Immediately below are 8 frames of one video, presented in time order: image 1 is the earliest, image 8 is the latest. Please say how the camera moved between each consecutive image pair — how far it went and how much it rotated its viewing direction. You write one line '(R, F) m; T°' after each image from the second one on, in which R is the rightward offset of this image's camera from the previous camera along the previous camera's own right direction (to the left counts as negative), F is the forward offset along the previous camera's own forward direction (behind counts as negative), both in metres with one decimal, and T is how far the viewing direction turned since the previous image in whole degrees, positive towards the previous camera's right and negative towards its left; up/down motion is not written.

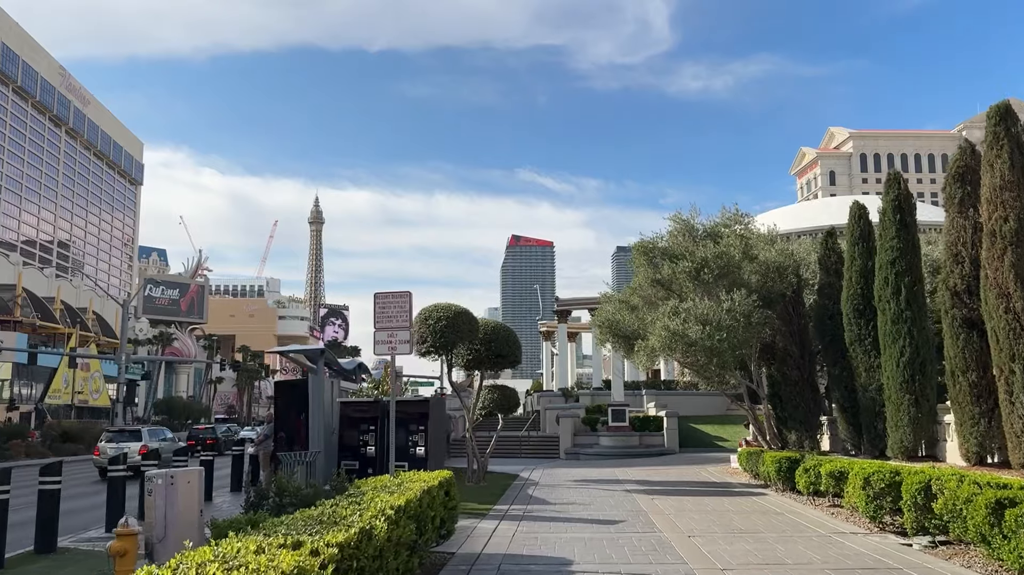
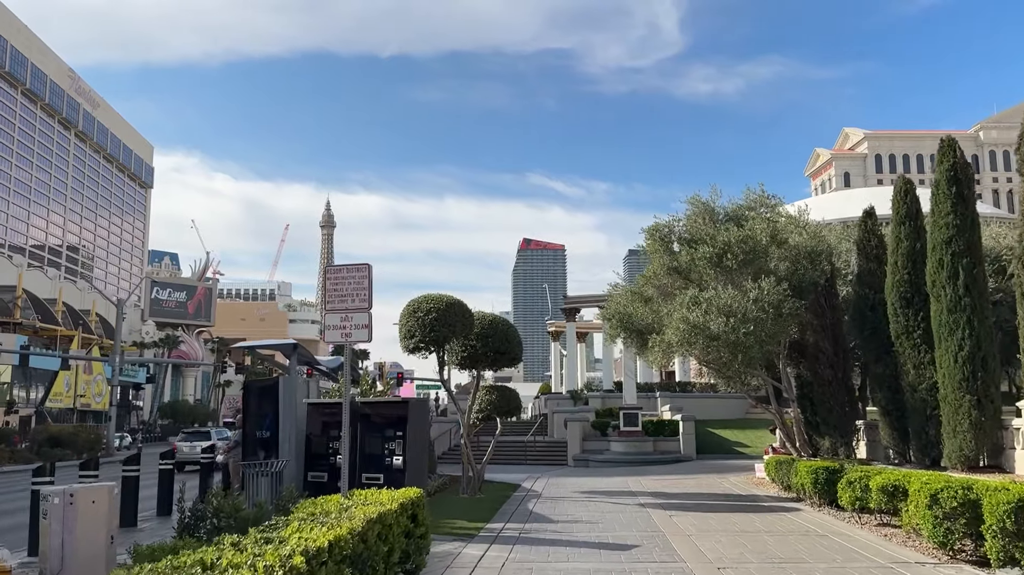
(+0.3, +2.0) m; -1°
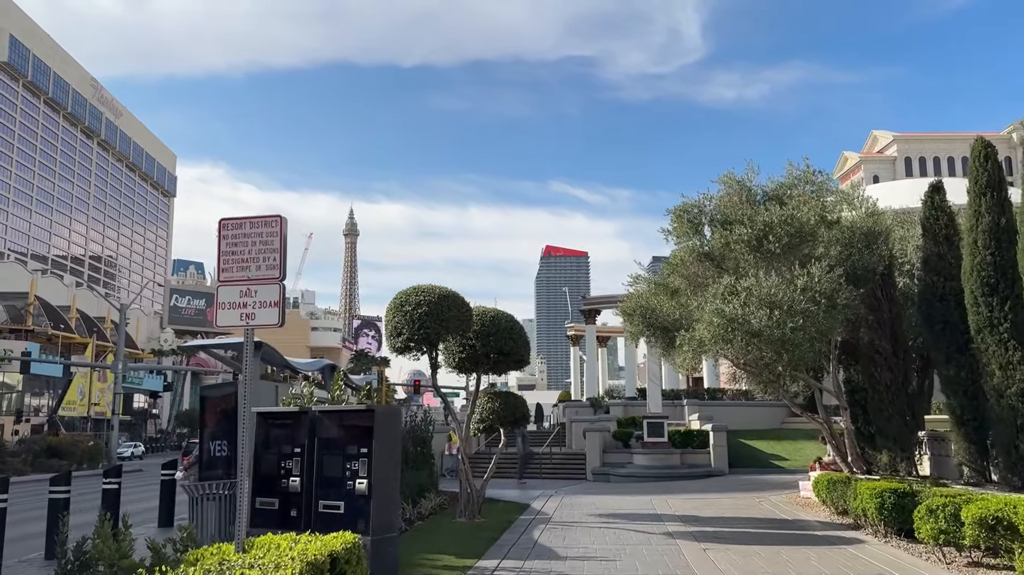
(+0.4, +2.4) m; -2°
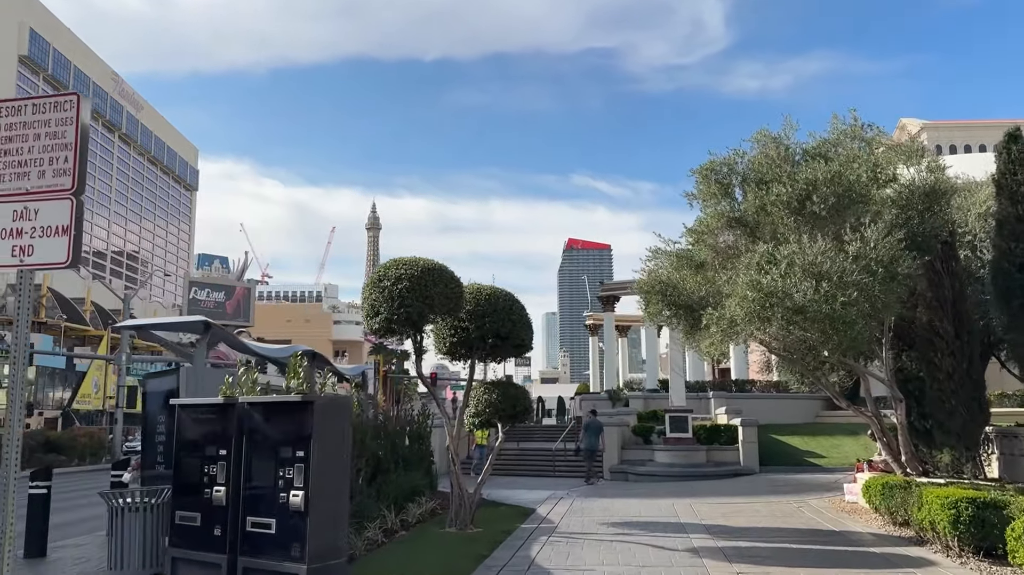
(+0.4, +2.1) m; -2°
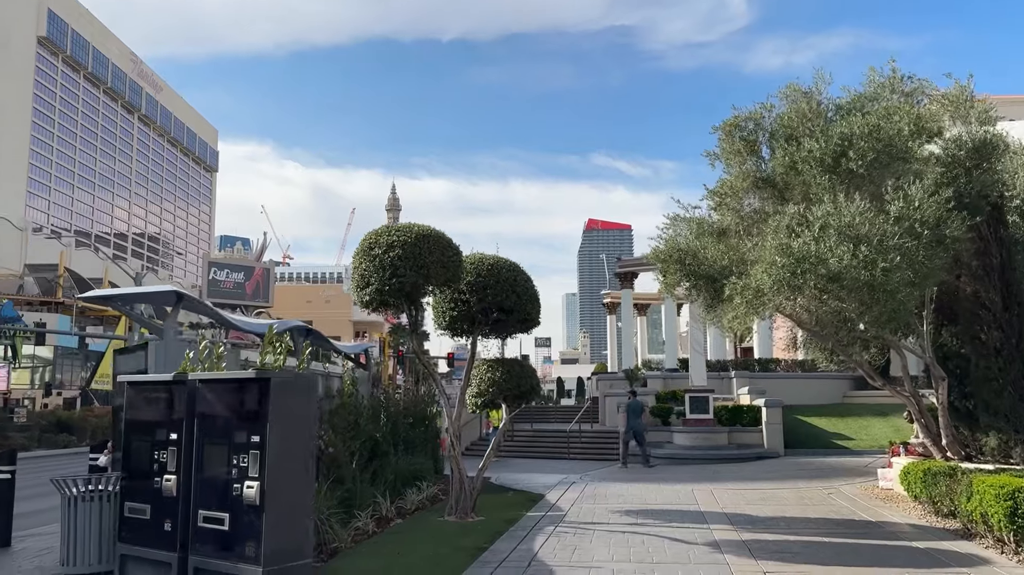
(+0.3, +1.1) m; -2°
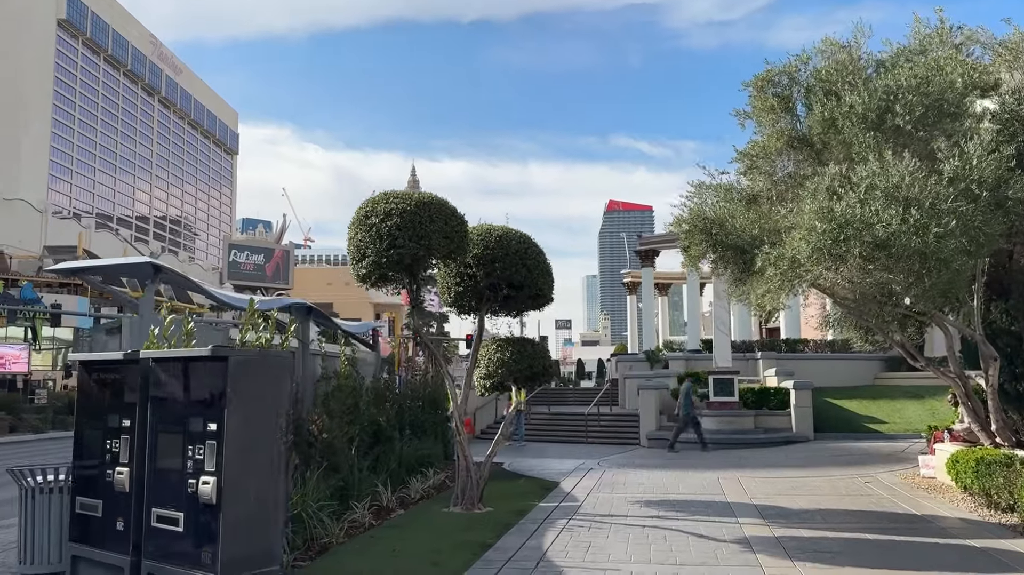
(+0.2, +1.0) m; -2°
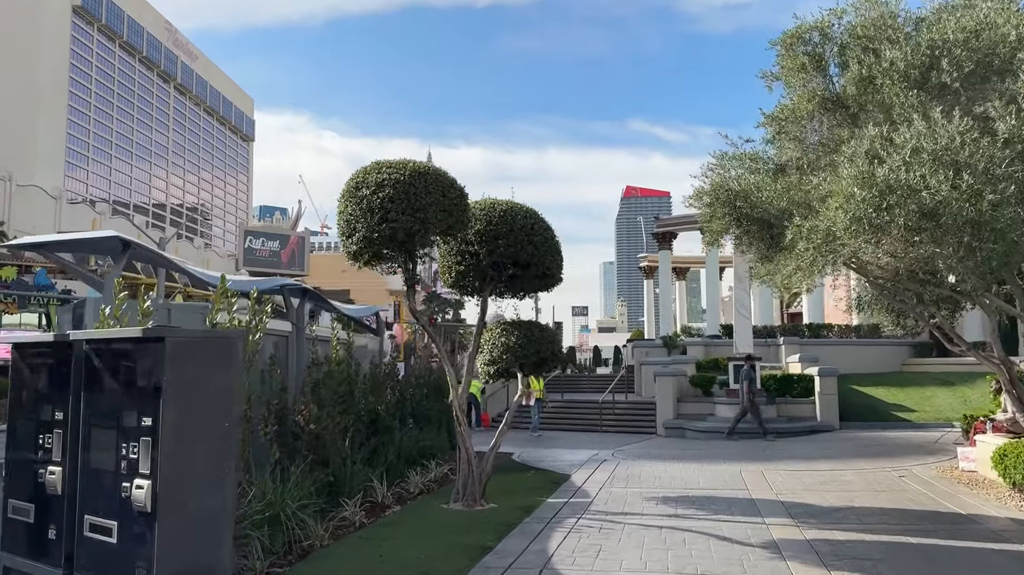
(+0.2, +0.9) m; -1°
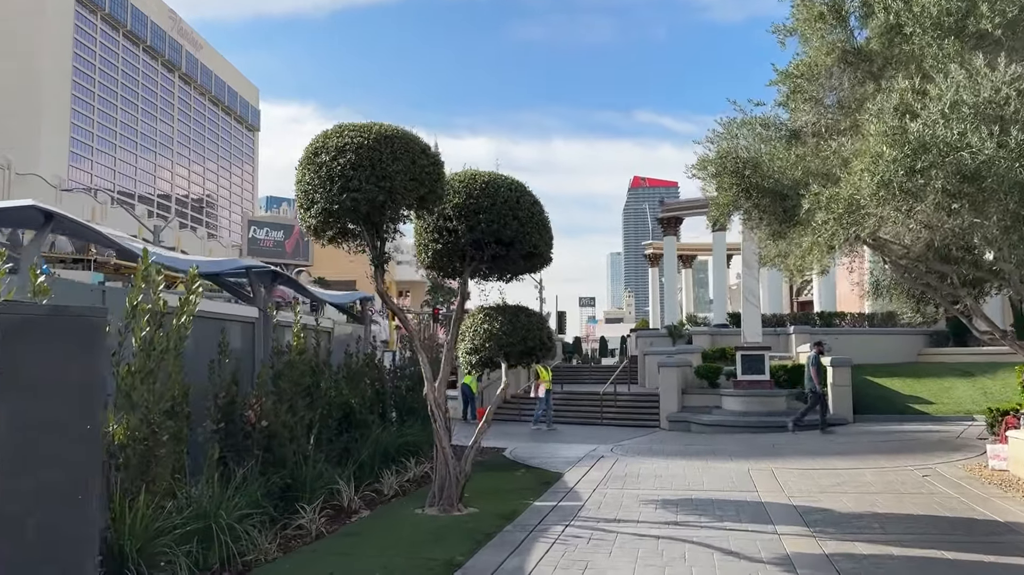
(+0.3, +1.1) m; -1°
